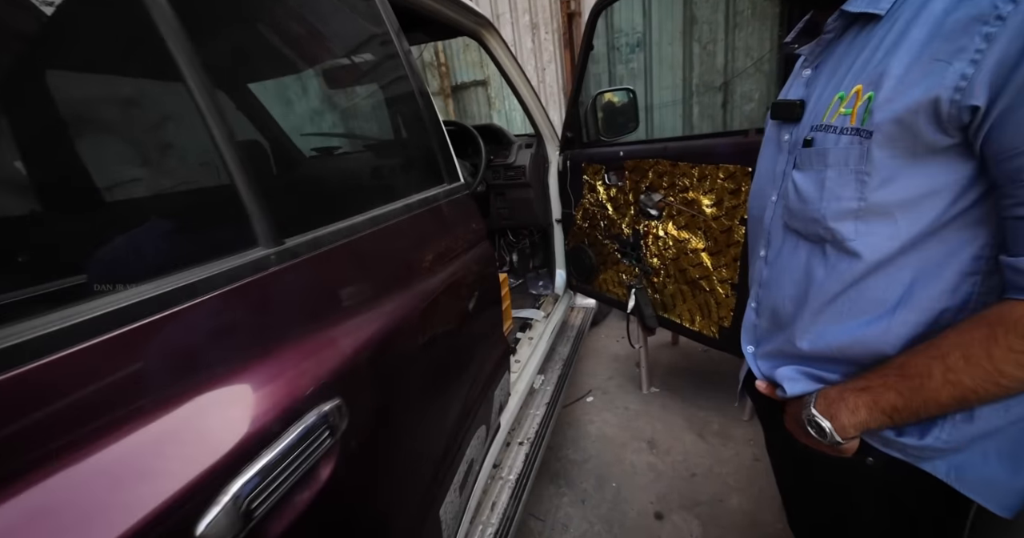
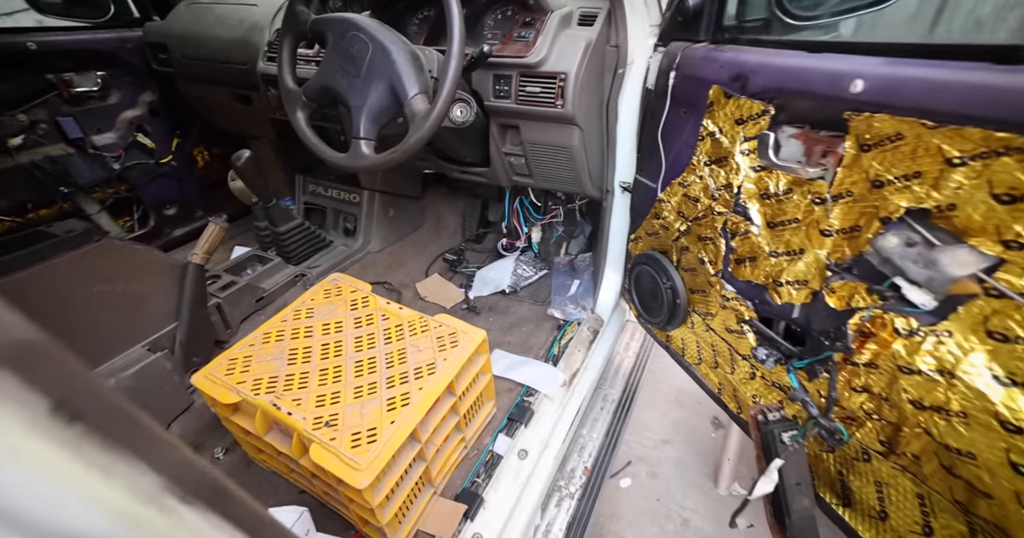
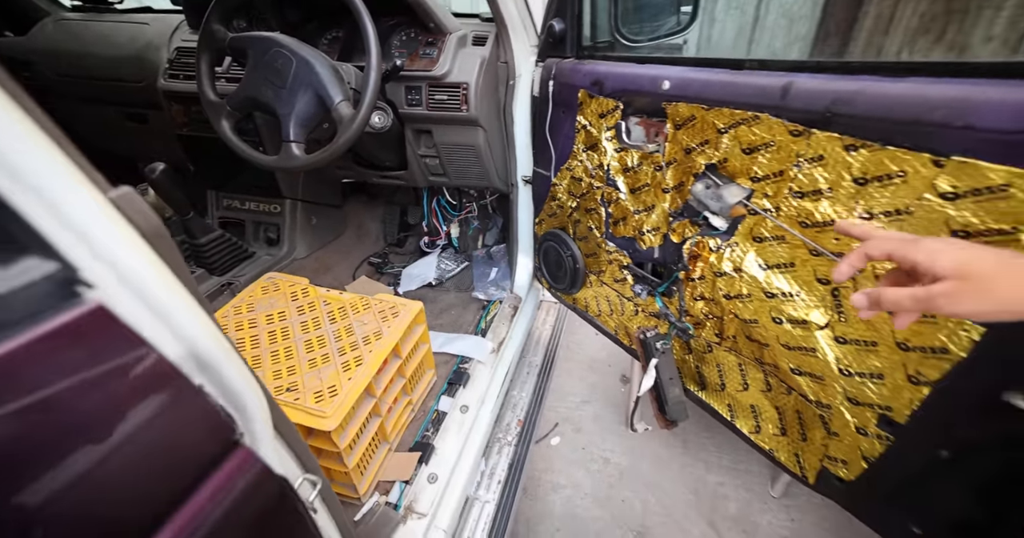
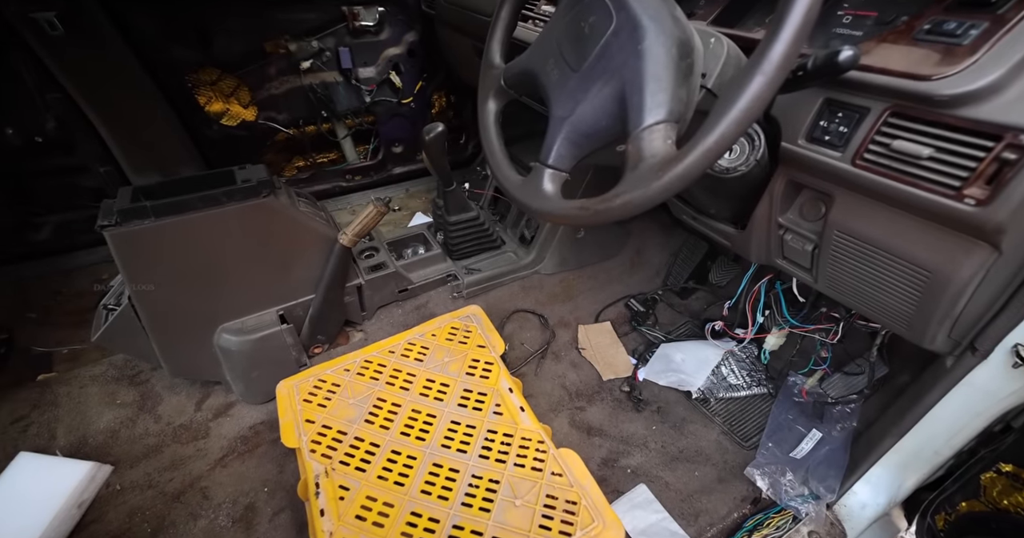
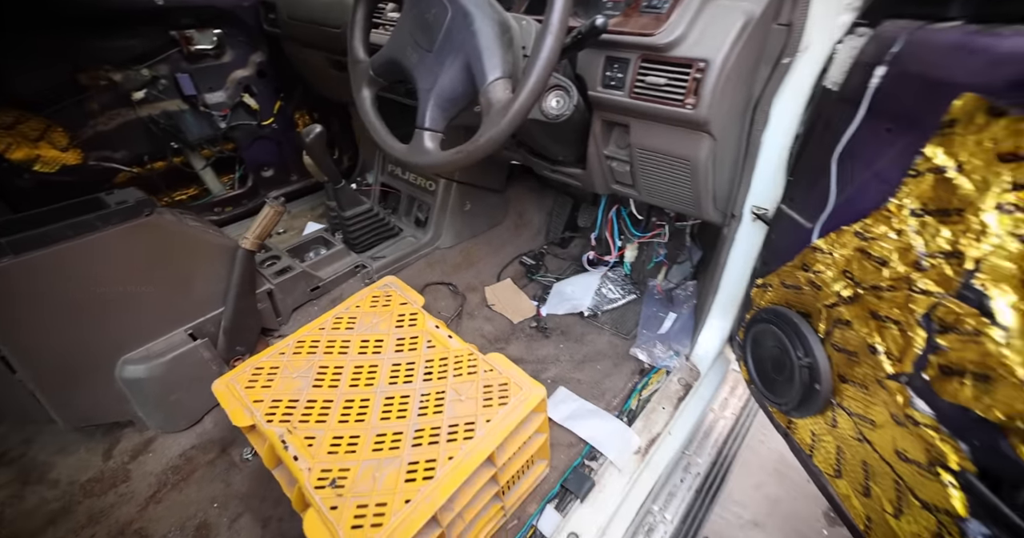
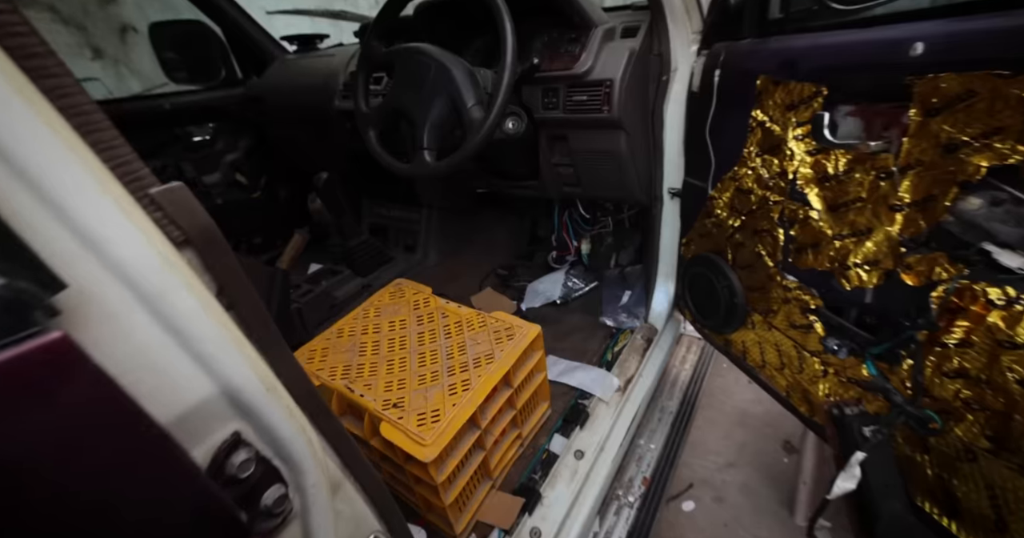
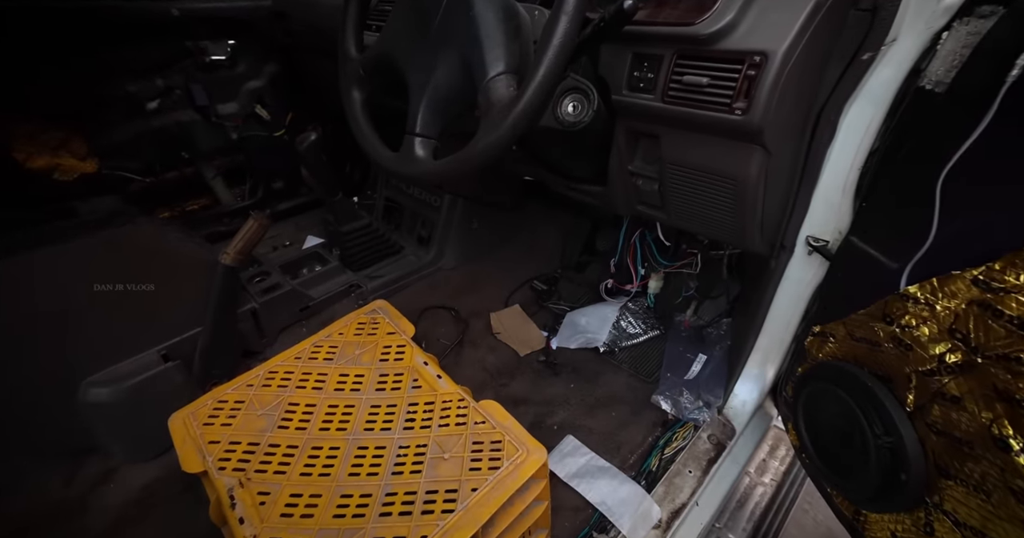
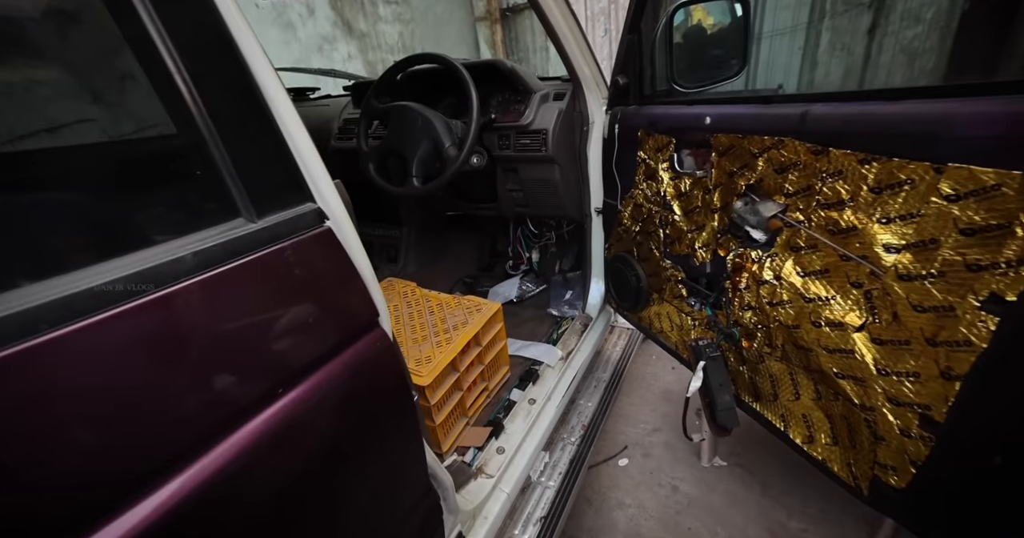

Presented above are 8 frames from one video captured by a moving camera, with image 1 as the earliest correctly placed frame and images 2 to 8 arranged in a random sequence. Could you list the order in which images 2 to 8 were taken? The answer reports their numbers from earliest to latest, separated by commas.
8, 6, 7, 4, 5, 2, 3
